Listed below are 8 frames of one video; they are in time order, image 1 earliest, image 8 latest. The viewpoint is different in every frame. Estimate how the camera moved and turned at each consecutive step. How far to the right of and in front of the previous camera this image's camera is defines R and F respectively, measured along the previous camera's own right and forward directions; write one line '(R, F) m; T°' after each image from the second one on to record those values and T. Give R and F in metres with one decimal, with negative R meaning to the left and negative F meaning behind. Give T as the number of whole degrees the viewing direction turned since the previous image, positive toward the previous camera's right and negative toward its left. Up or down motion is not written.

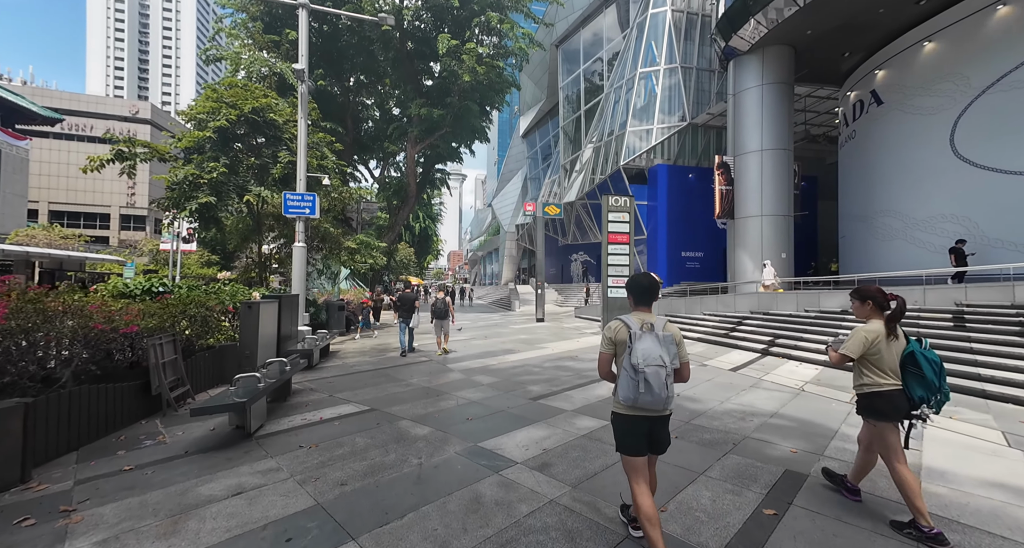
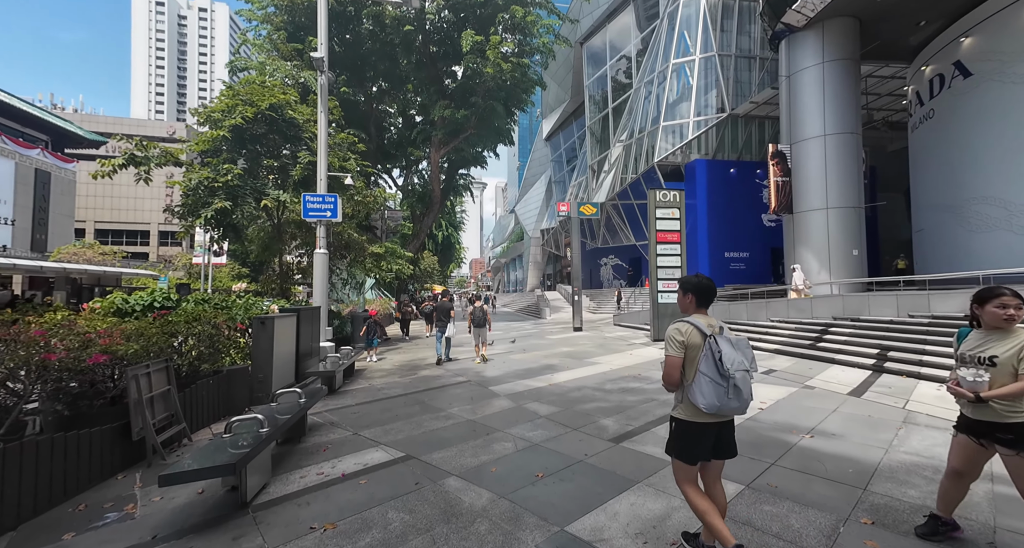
(-0.5, +1.2) m; -3°
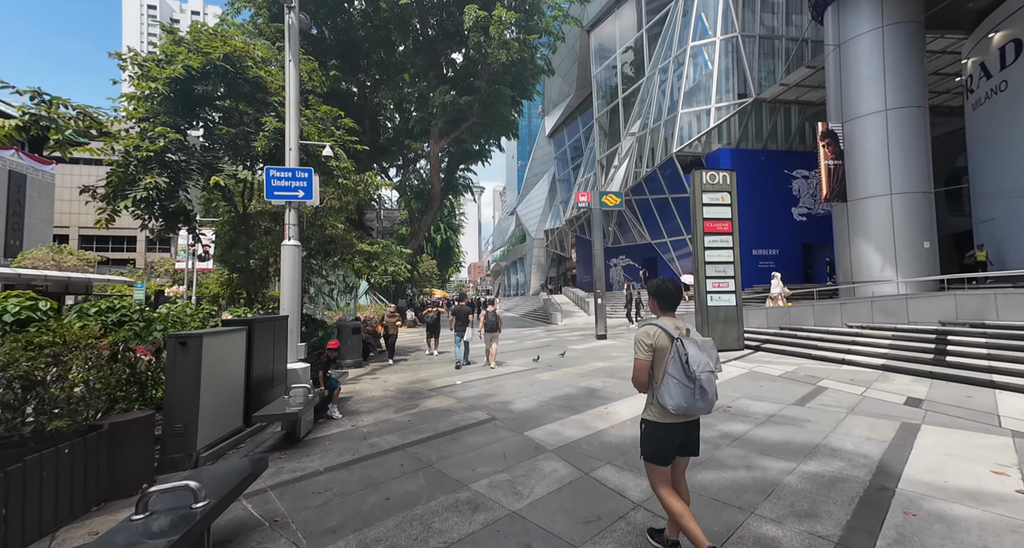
(-0.5, +2.2) m; 0°
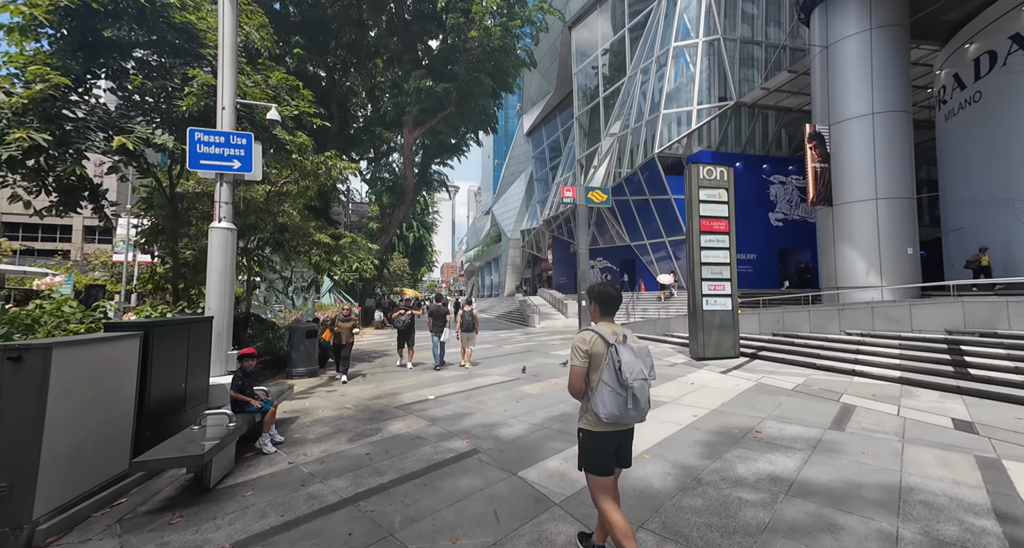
(-0.2, +1.1) m; +4°
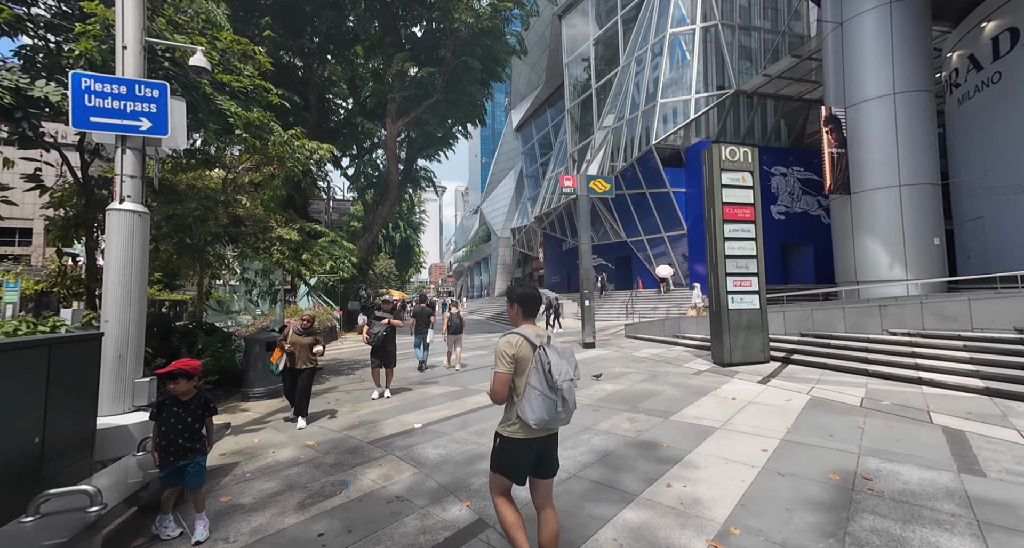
(-0.2, +1.4) m; +1°
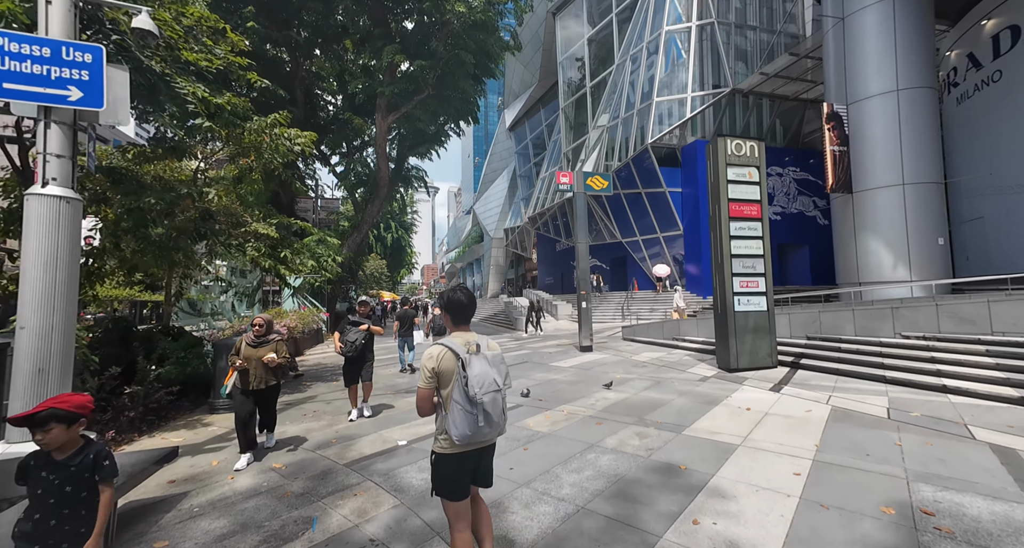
(0.0, +0.6) m; +1°
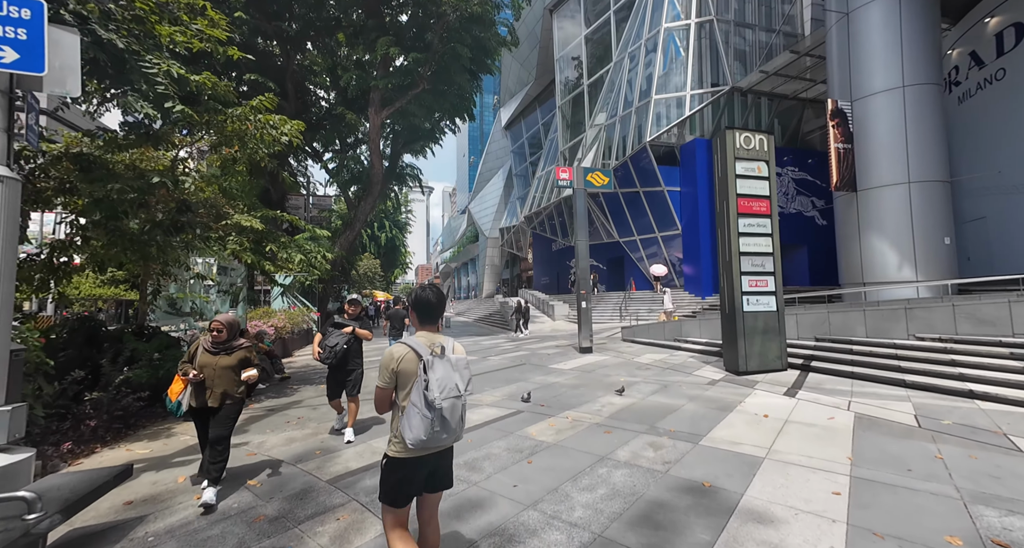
(-0.1, +0.4) m; +1°
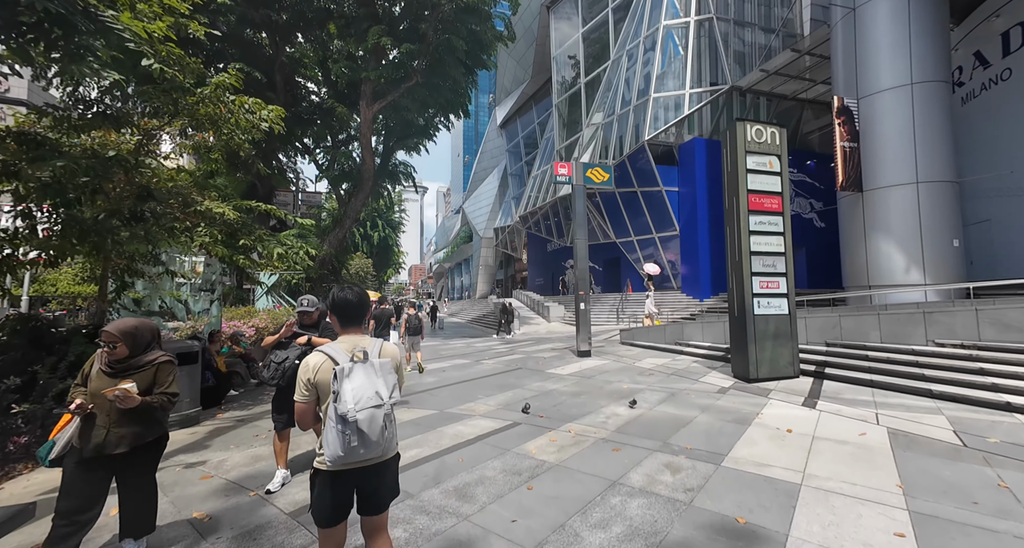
(0.0, +0.6) m; +1°
